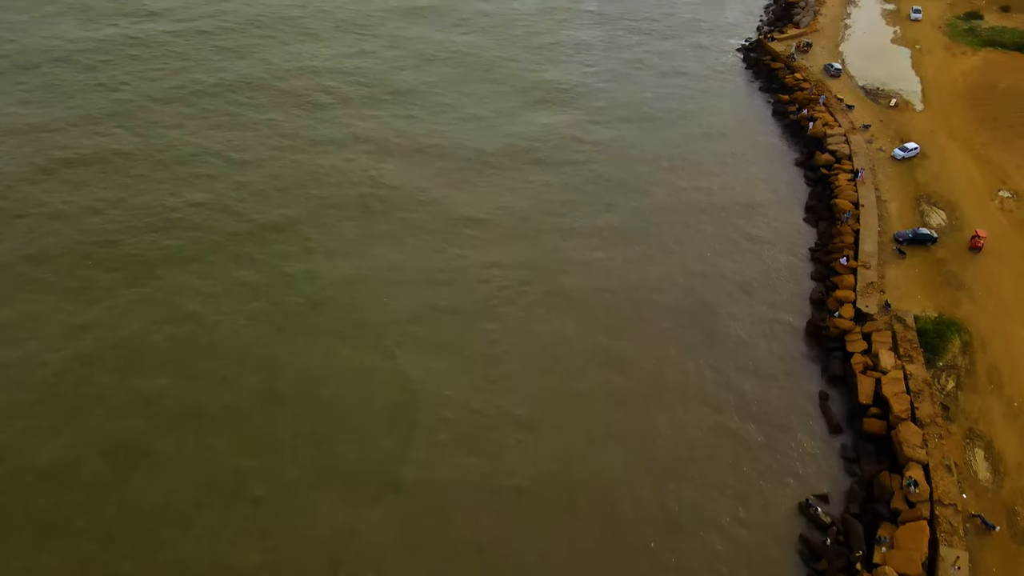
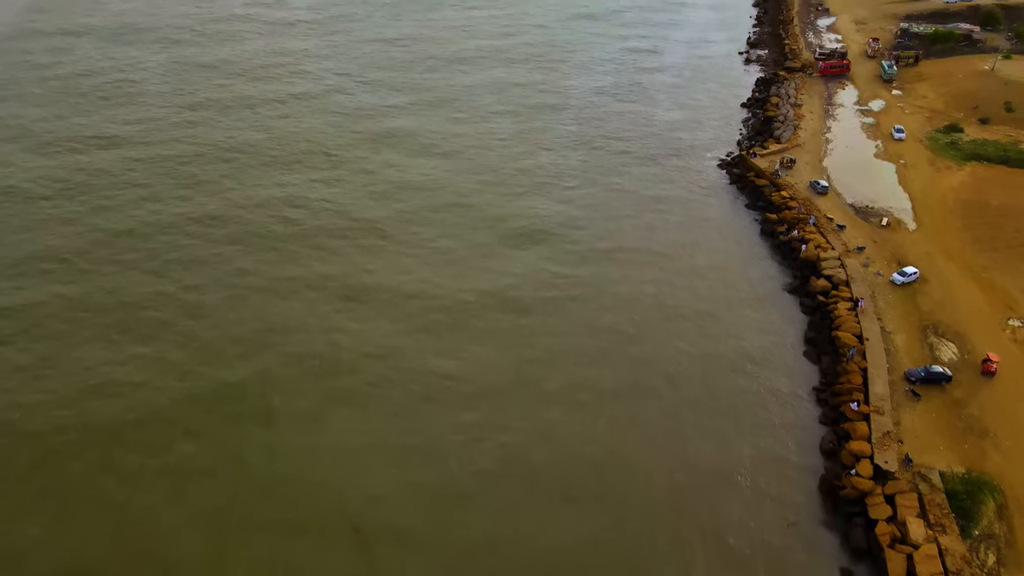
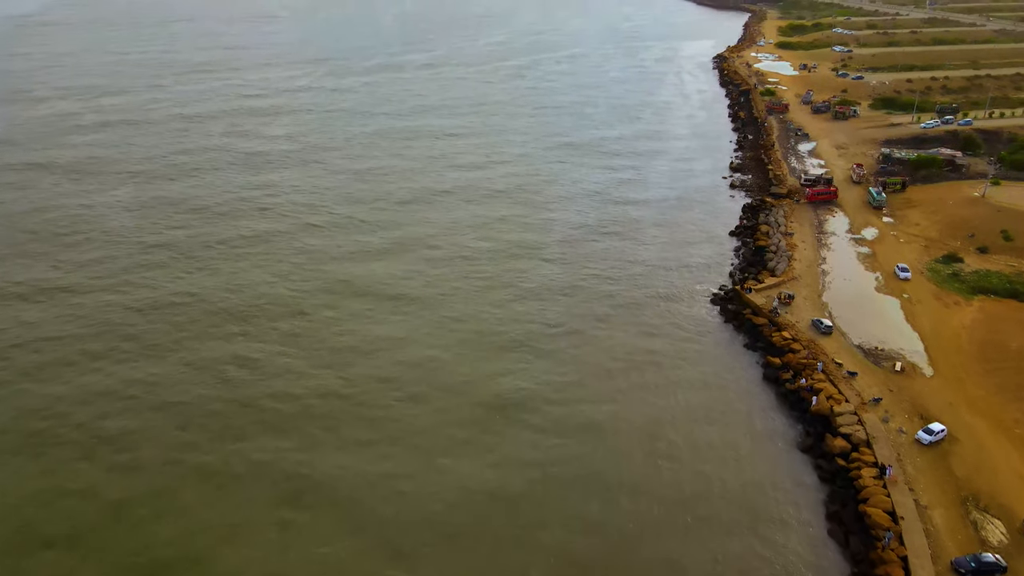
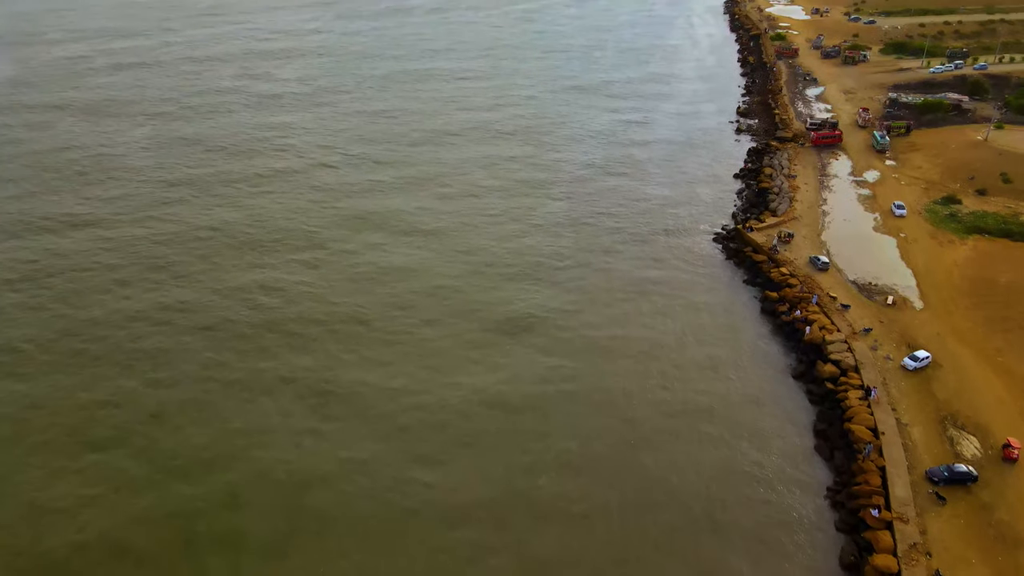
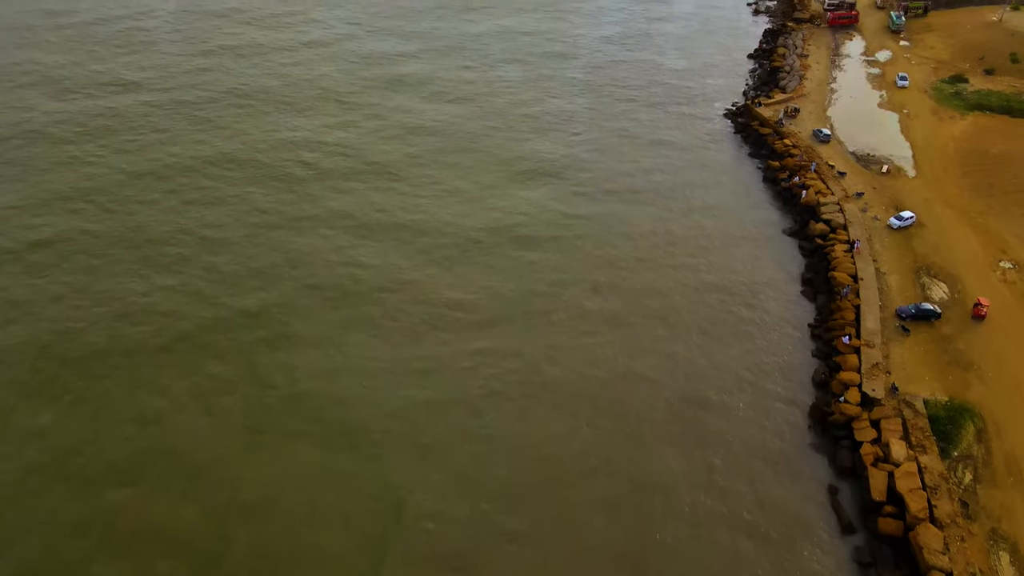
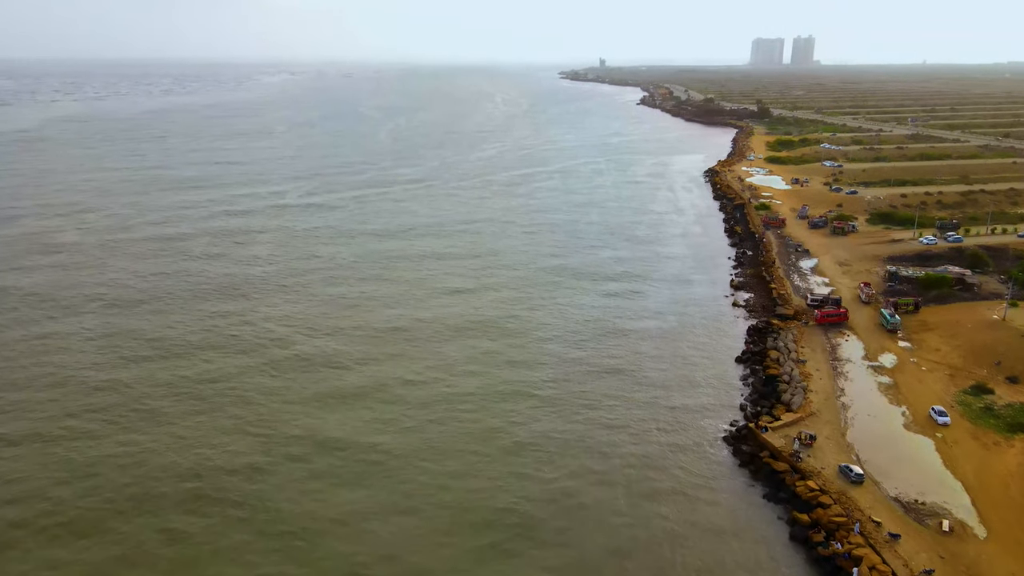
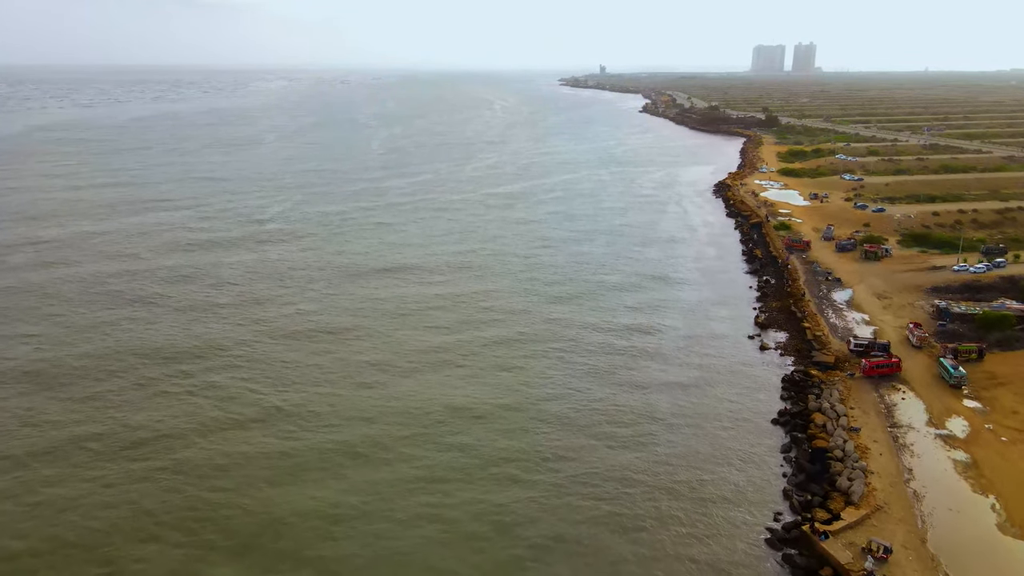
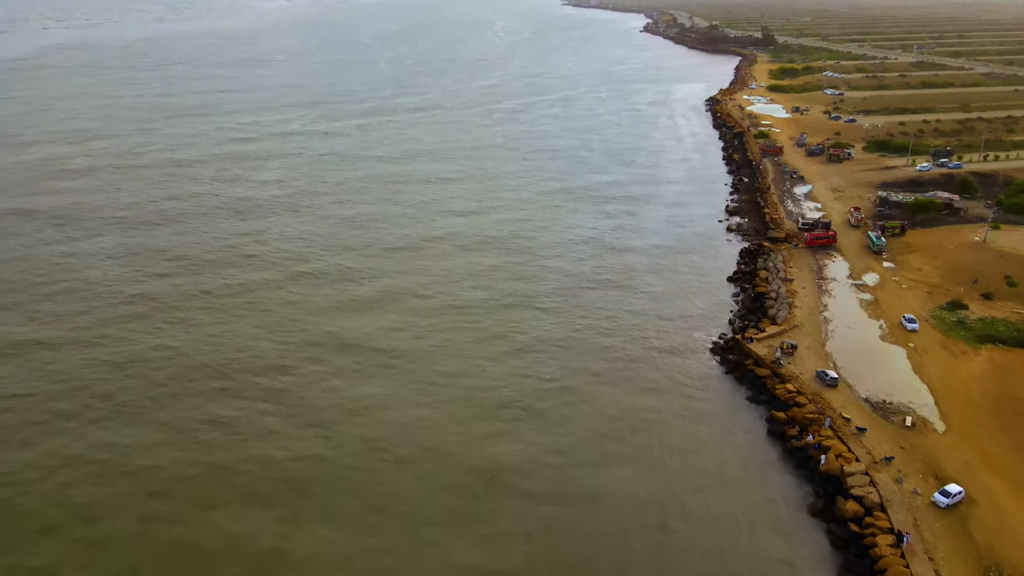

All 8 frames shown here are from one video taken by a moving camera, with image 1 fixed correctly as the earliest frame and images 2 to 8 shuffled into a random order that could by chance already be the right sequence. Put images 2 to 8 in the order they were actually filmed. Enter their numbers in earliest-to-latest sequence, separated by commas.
5, 2, 4, 3, 8, 6, 7
